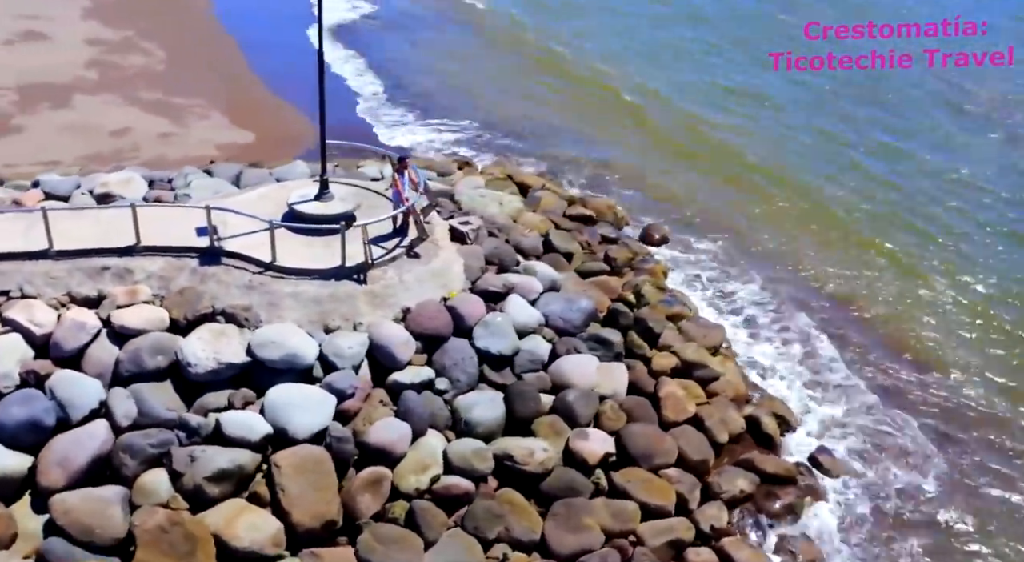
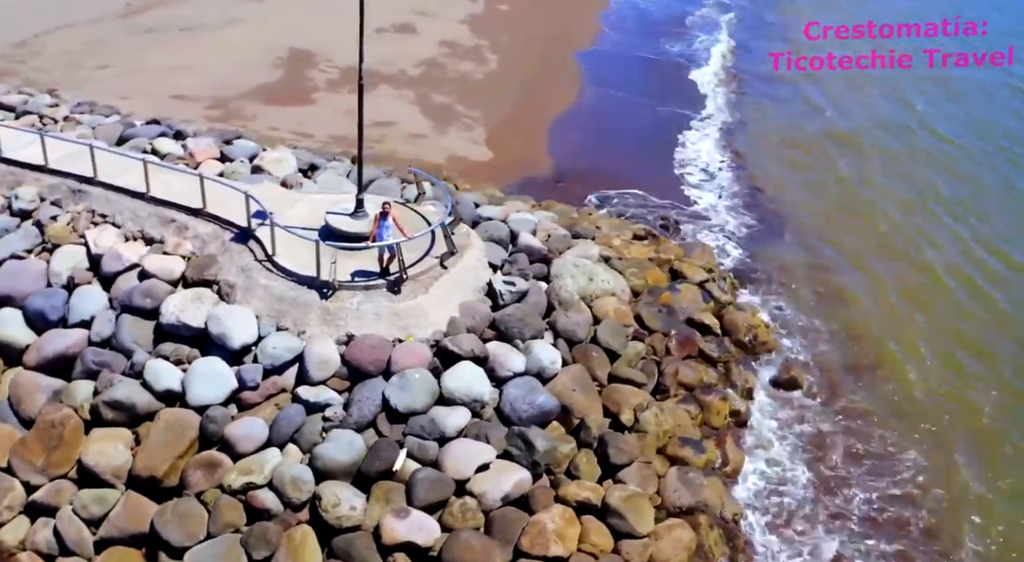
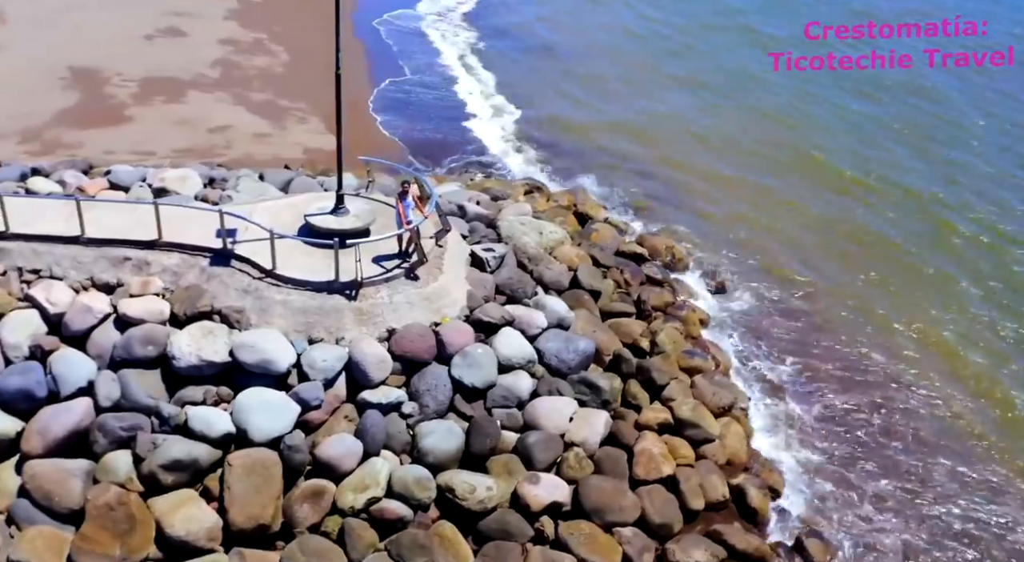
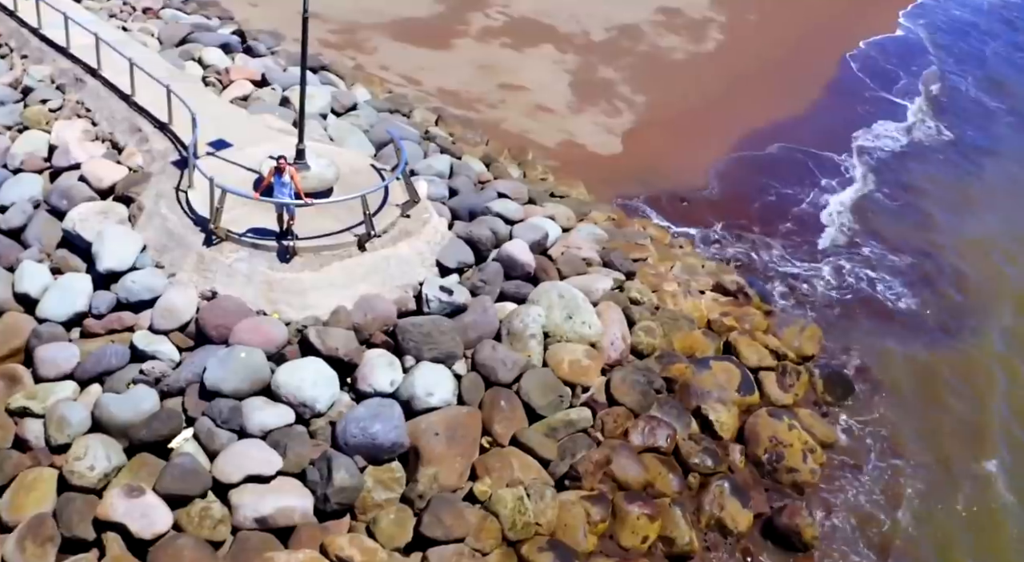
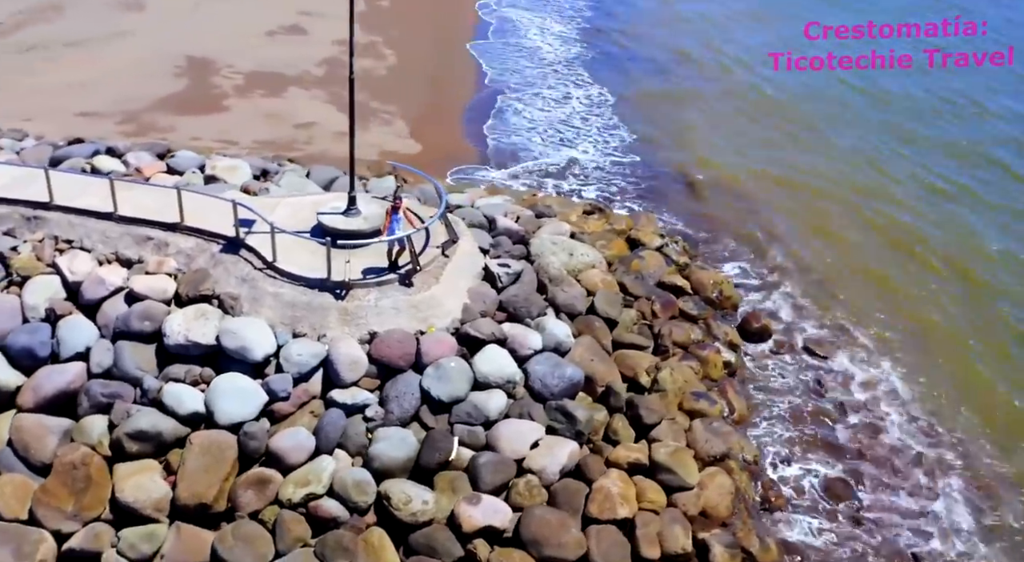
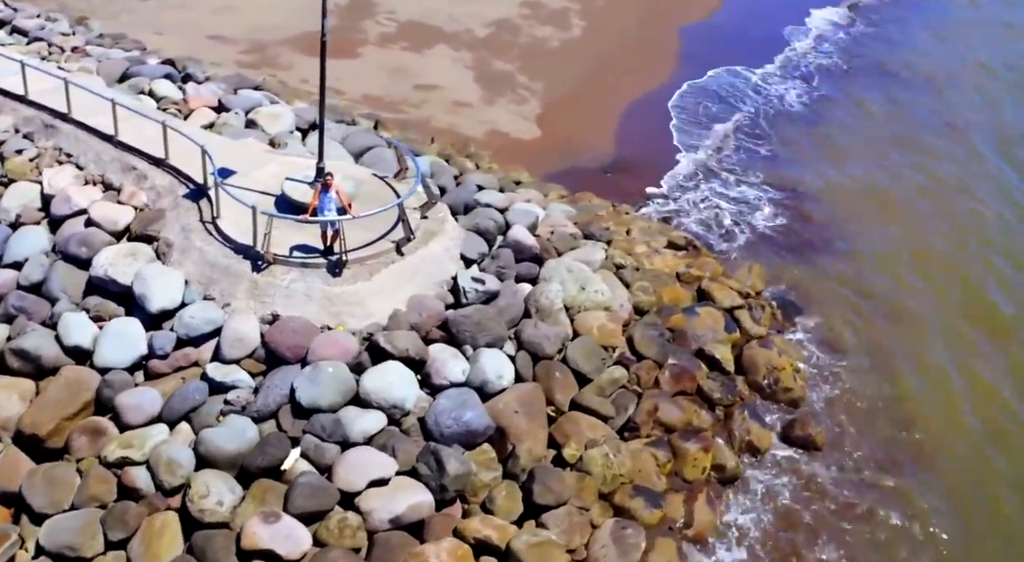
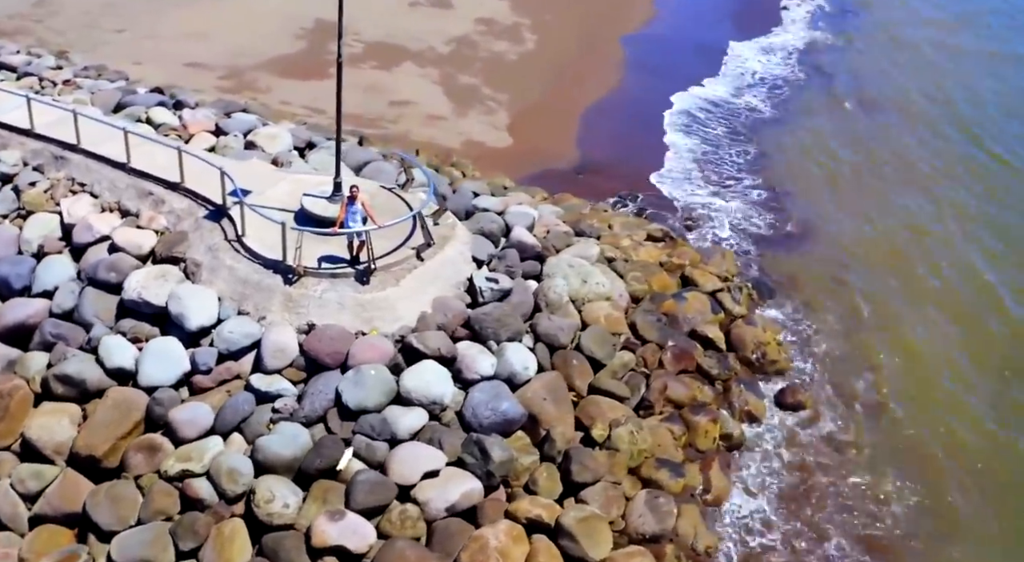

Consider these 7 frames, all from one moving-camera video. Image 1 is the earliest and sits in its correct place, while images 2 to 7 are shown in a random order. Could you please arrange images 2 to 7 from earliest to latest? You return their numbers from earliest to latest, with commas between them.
3, 5, 2, 7, 6, 4
